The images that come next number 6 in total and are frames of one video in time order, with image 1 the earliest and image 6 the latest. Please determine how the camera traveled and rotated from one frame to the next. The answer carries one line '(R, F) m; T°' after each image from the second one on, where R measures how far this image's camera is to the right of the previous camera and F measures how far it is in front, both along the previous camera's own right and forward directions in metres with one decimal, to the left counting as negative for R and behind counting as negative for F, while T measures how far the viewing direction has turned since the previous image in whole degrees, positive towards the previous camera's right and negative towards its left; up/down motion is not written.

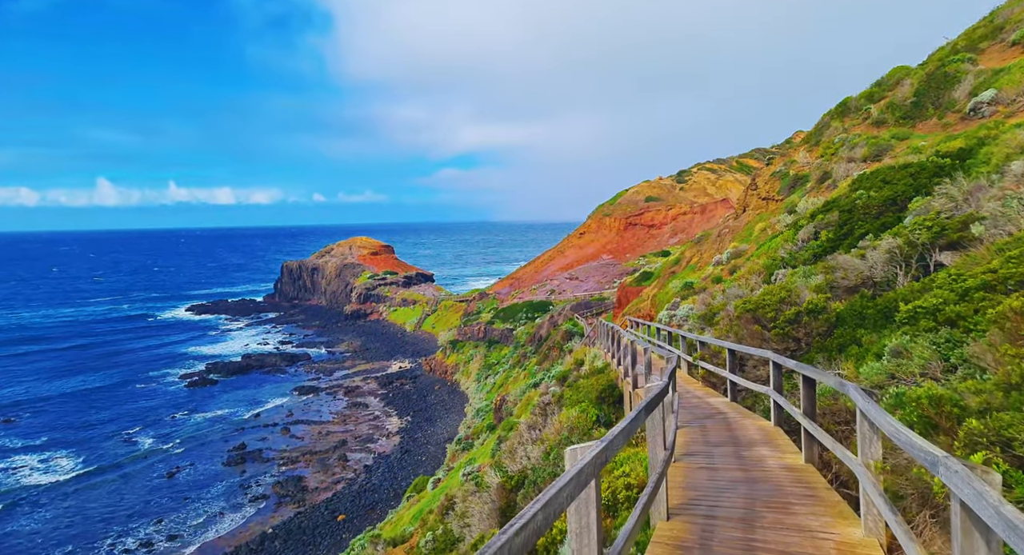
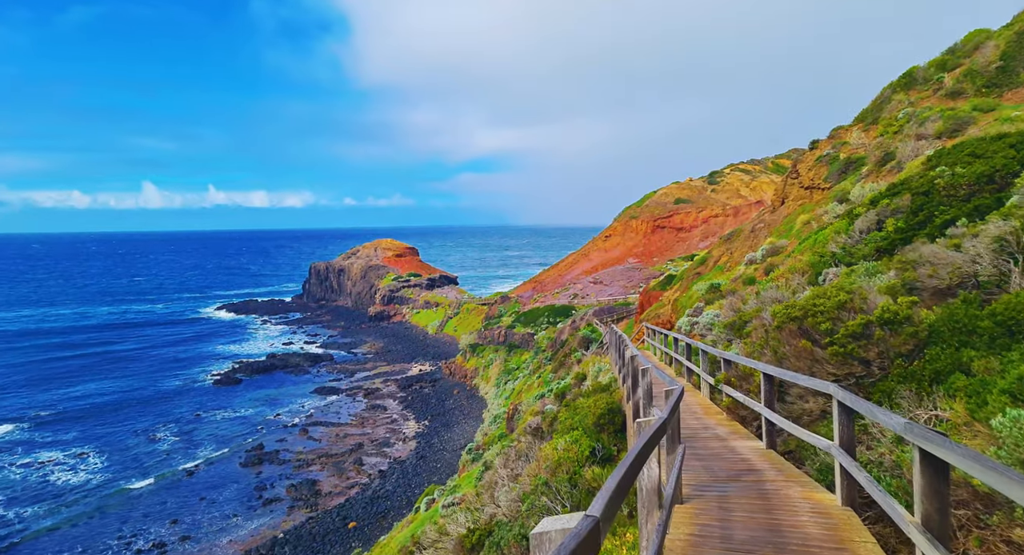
(+0.8, +2.0) m; -3°
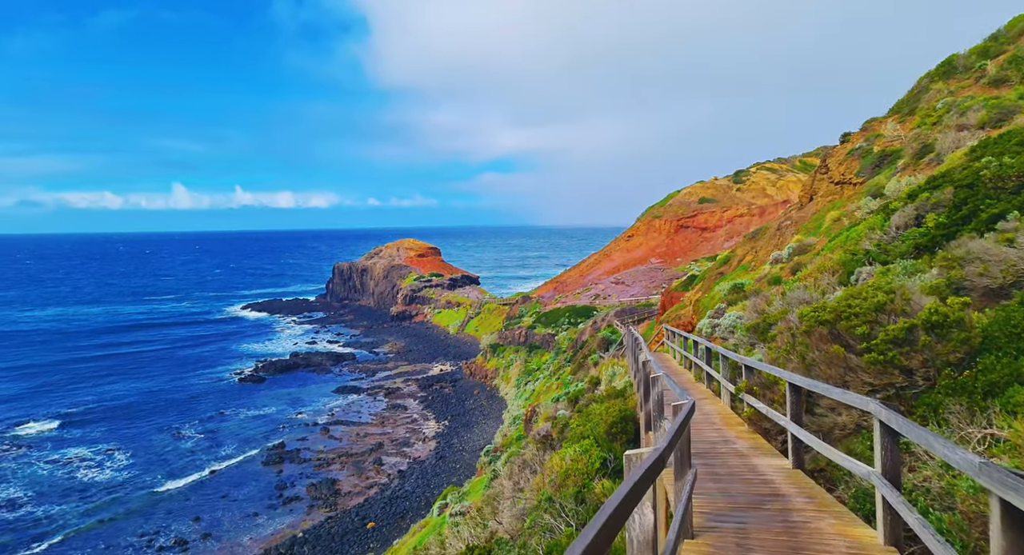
(+0.2, +0.5) m; -2°
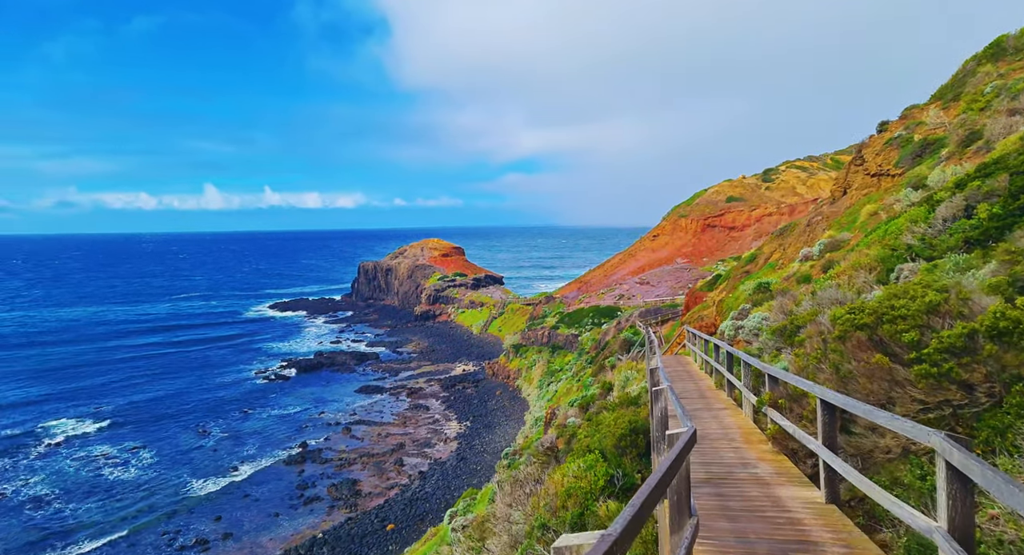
(+0.4, +0.7) m; -3°
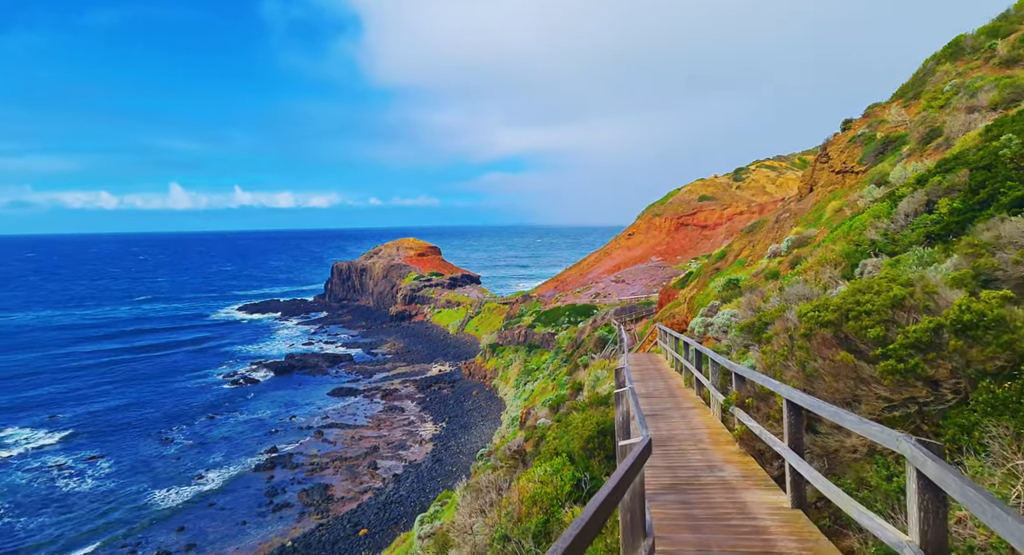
(+0.2, +0.3) m; +3°
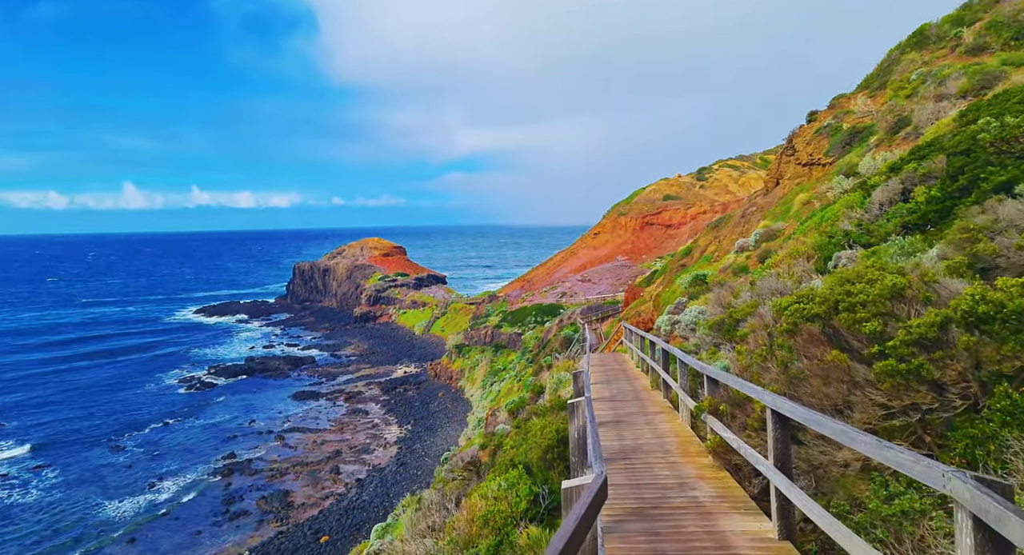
(+0.2, +0.7) m; +4°
